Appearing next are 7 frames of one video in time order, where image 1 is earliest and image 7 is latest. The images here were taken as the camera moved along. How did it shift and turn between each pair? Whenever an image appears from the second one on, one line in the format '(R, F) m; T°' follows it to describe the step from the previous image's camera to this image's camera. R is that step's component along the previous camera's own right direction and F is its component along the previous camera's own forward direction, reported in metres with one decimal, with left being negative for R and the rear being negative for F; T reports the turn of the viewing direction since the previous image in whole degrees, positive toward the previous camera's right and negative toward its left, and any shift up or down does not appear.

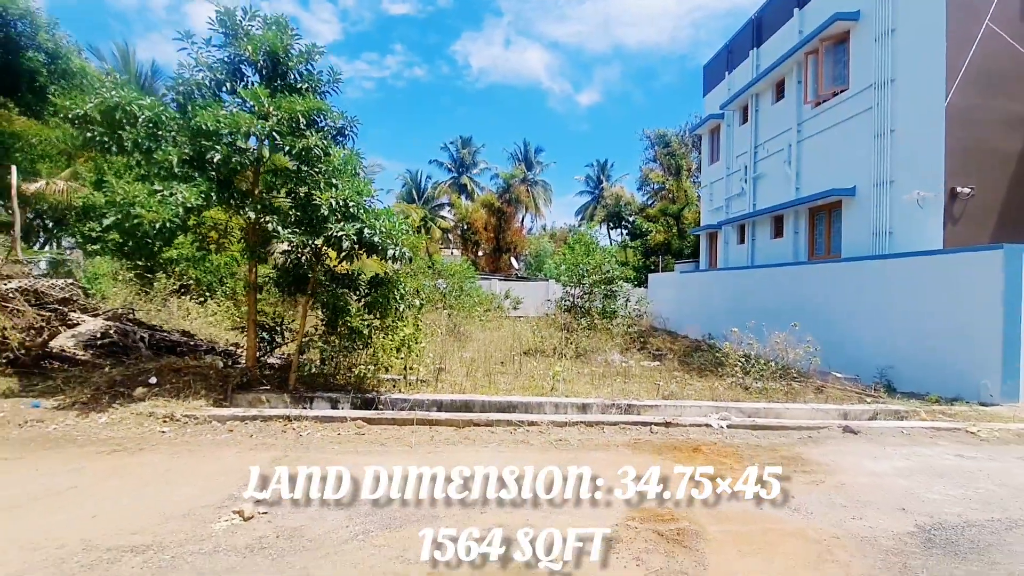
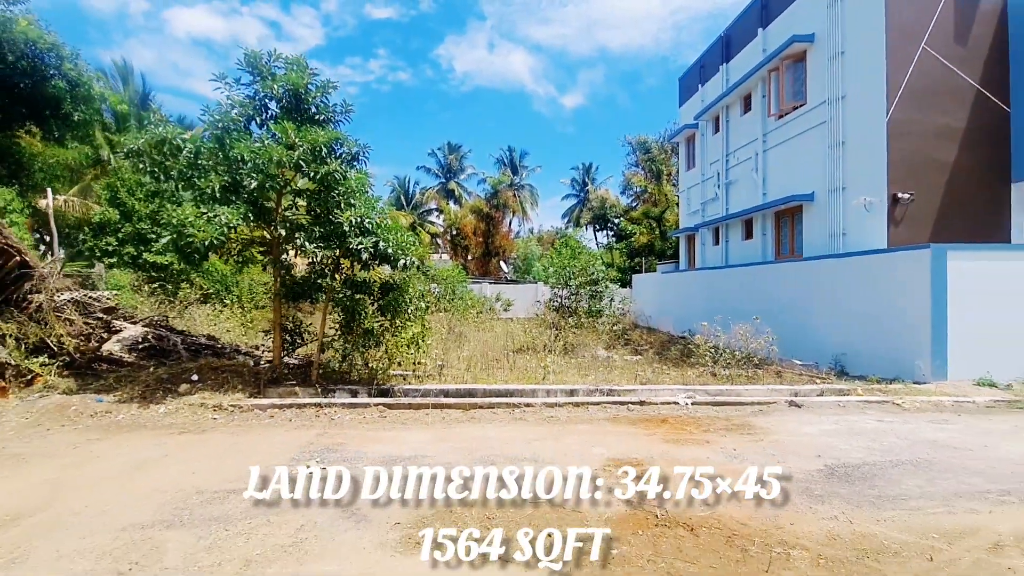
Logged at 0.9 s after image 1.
(-0.1, -0.9) m; +1°
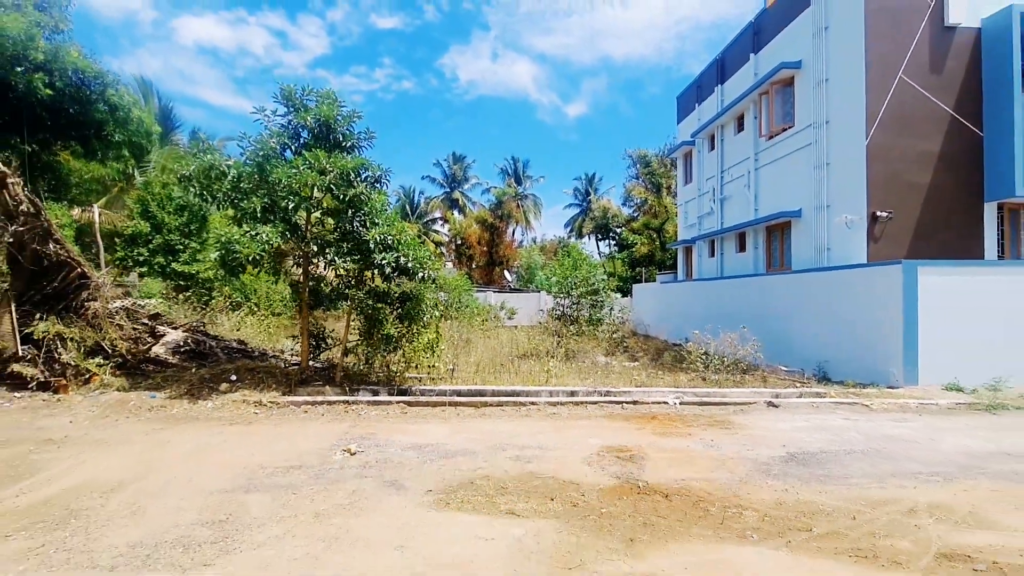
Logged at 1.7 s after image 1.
(-0.1, -0.7) m; 0°
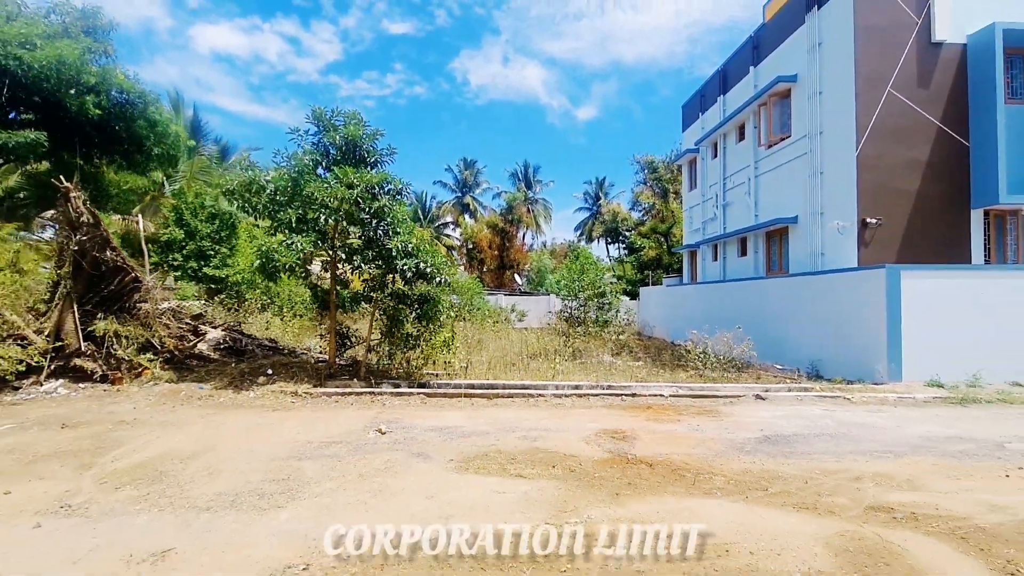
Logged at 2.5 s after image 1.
(0.0, -0.7) m; -1°
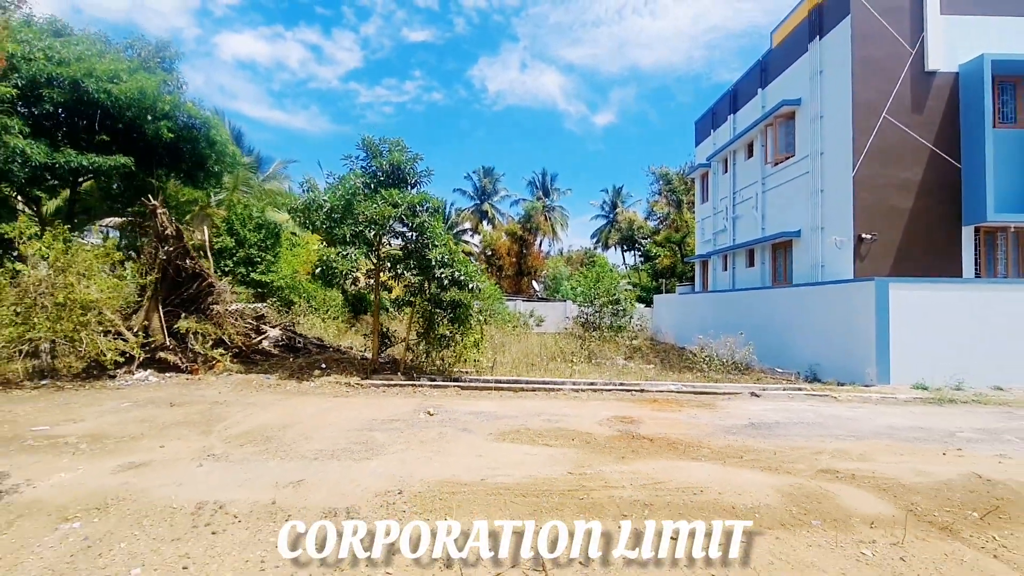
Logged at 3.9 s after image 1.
(-0.1, -1.0) m; -2°
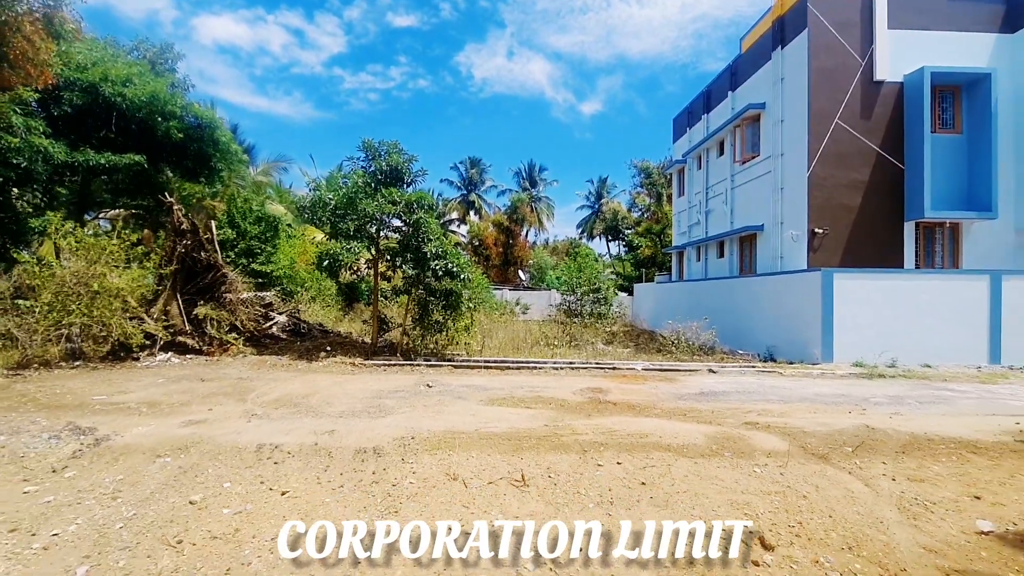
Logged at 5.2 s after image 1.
(0.0, -1.0) m; +1°
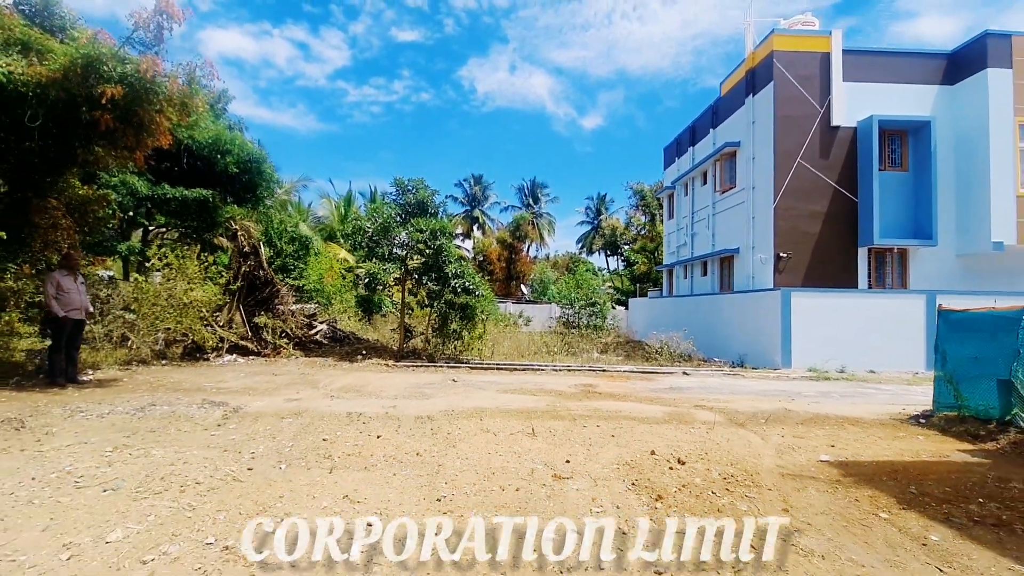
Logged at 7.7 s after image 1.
(-0.2, -1.9) m; 0°
